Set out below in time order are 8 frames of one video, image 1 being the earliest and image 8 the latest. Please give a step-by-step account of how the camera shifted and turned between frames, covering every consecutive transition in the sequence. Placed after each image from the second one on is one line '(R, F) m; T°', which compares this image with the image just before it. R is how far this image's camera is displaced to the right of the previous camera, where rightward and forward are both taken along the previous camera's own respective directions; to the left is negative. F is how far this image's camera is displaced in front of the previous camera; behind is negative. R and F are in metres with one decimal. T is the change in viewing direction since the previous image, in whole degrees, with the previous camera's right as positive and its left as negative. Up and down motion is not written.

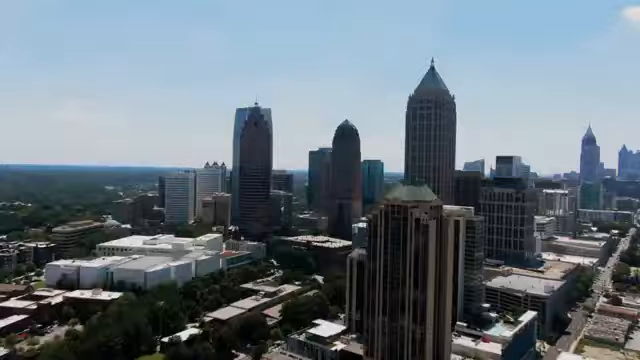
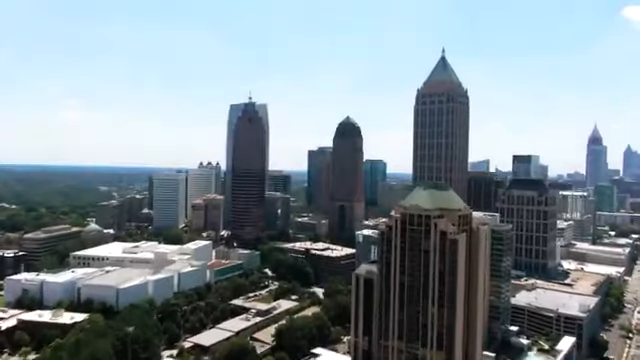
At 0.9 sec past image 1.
(-0.1, +10.9) m; 0°
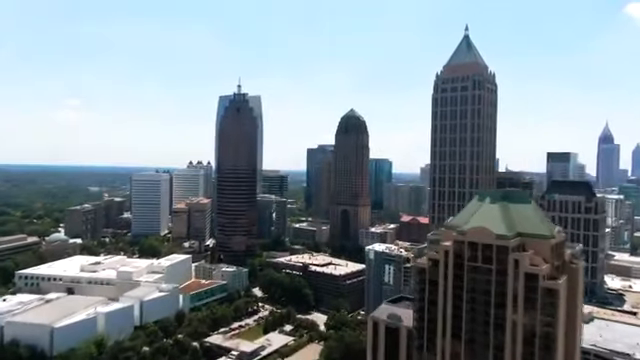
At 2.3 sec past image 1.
(-0.2, +17.2) m; 0°
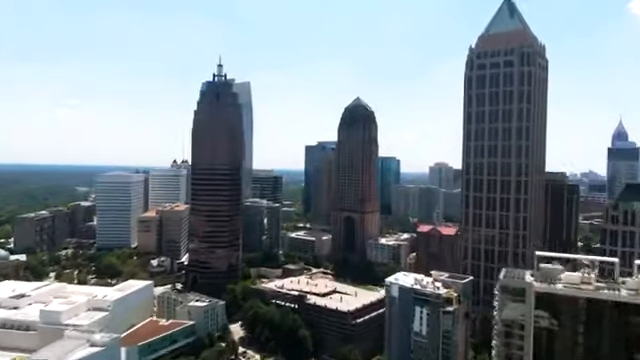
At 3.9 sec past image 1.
(-0.2, +20.6) m; 0°
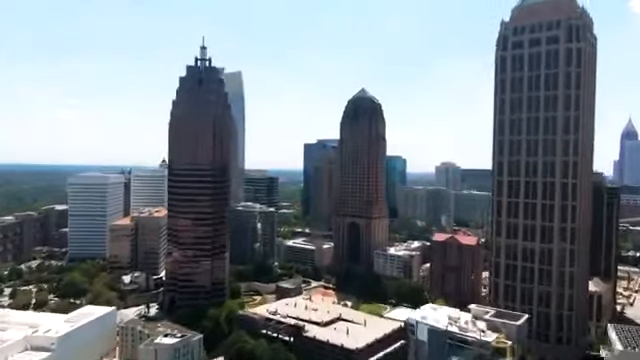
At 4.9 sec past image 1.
(-0.2, +12.6) m; 0°
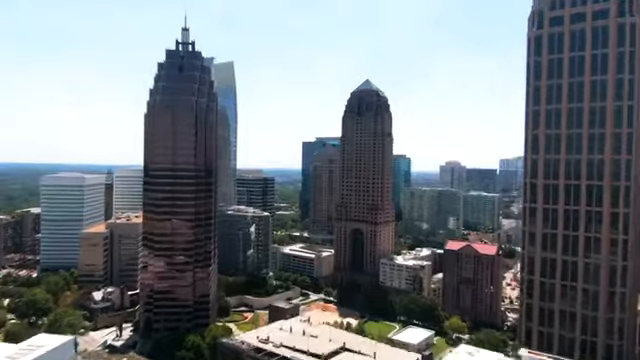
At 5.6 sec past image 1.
(-0.1, +9.4) m; 0°
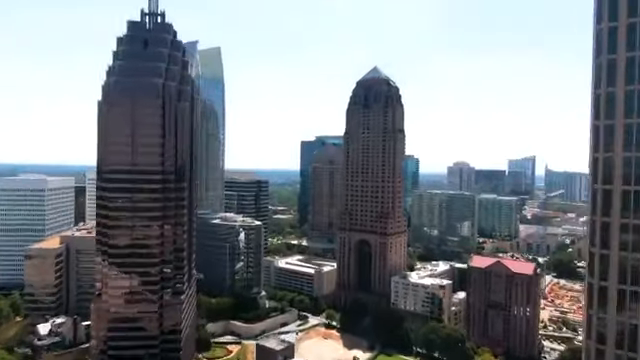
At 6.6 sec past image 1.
(-0.2, +12.5) m; 0°
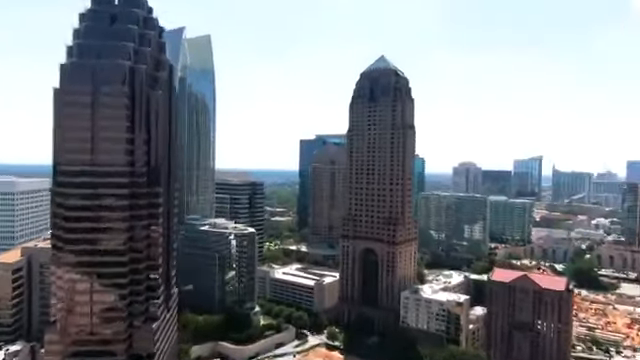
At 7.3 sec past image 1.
(-0.1, +7.8) m; 0°
